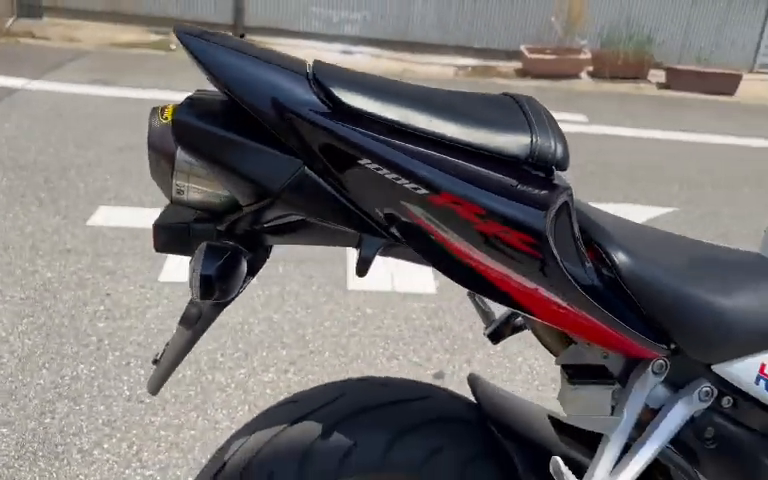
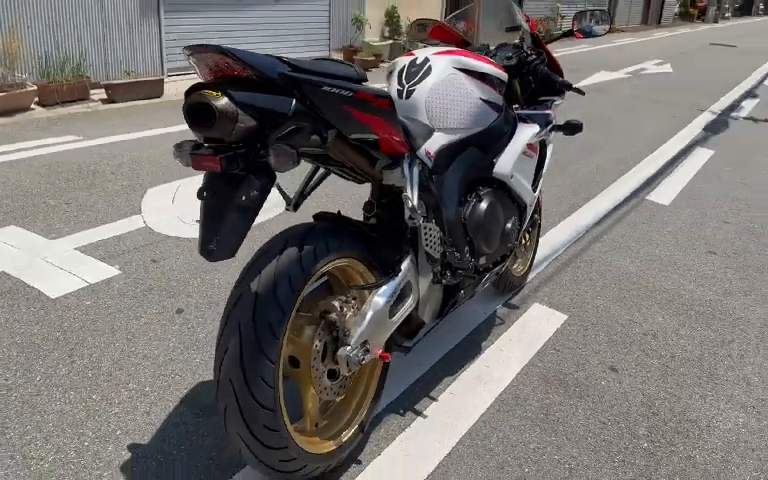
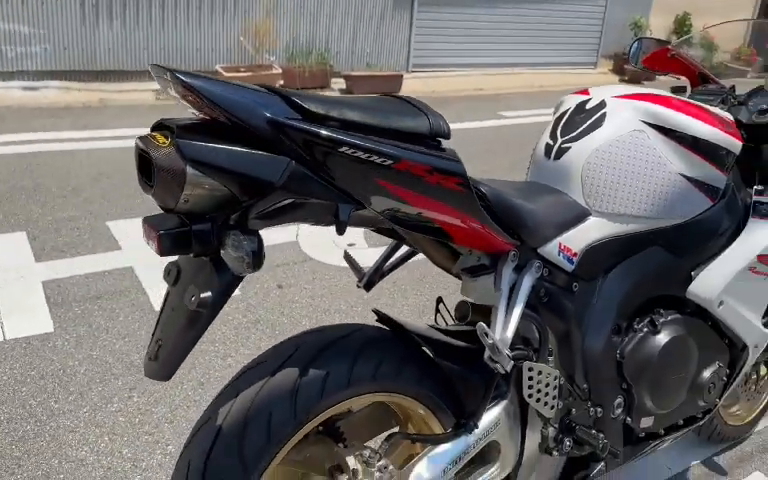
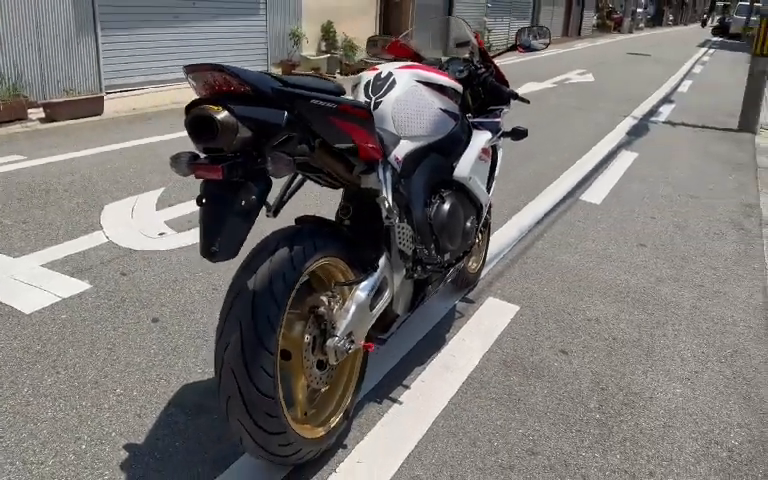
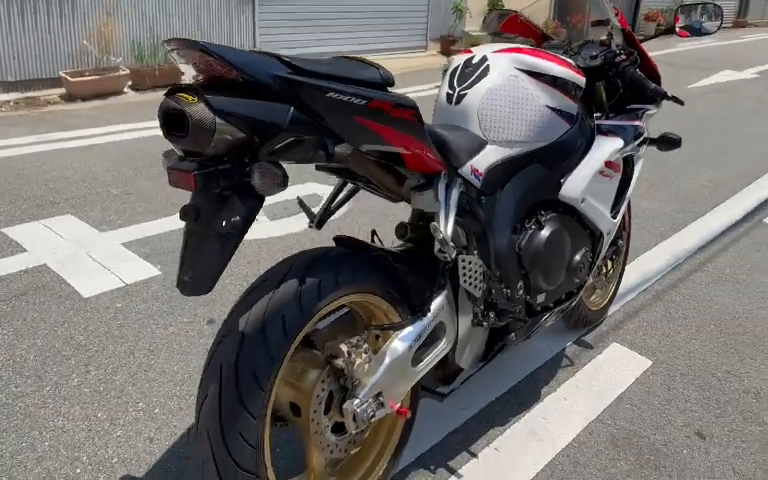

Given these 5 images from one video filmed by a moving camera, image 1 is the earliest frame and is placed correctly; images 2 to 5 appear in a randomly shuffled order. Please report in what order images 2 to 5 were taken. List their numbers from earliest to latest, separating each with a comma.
3, 5, 2, 4
